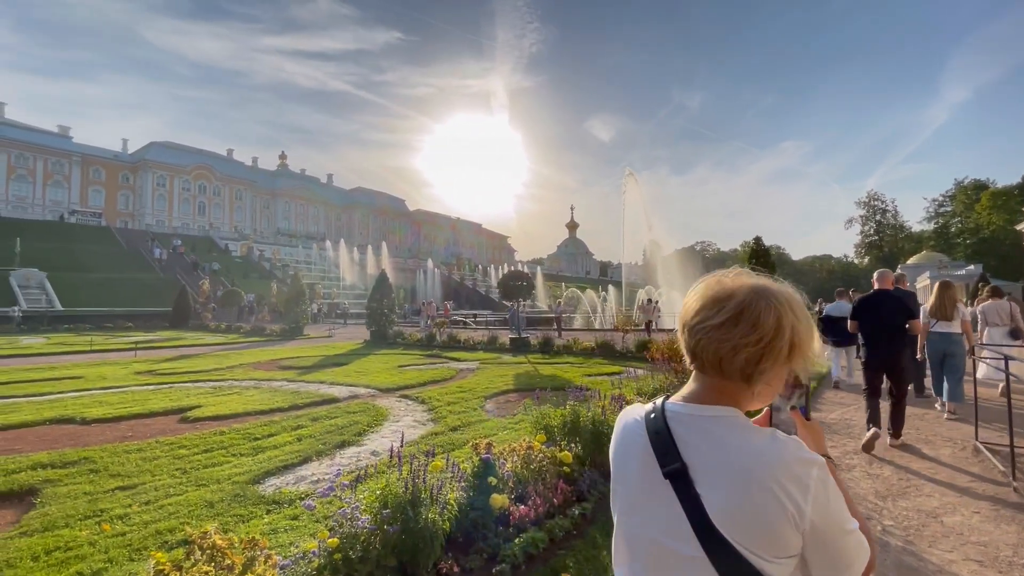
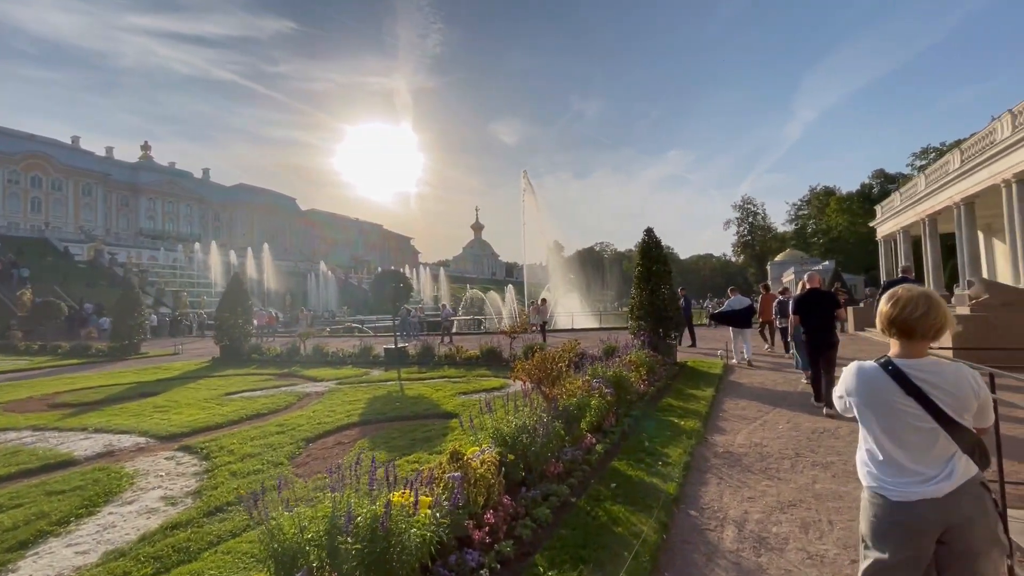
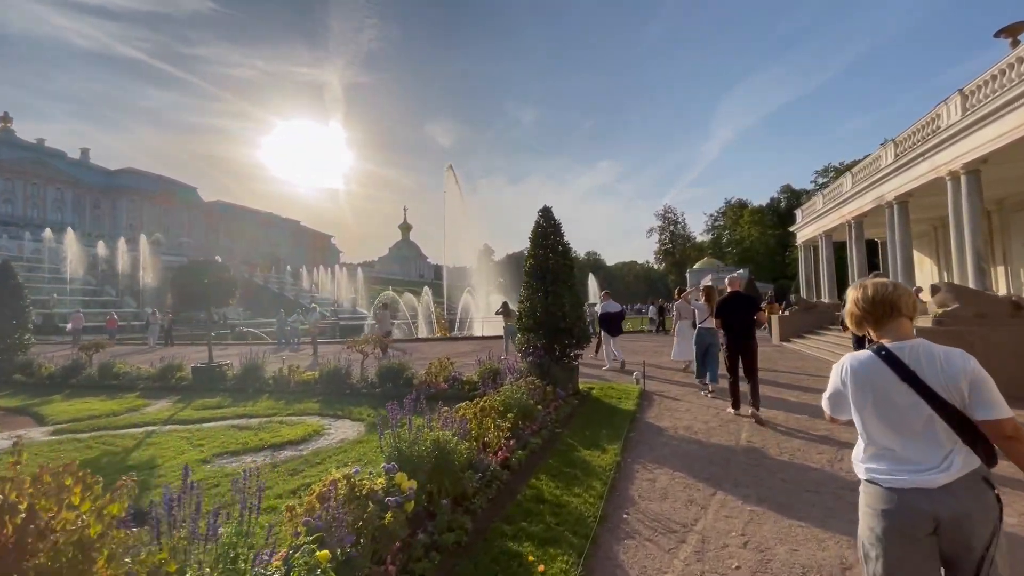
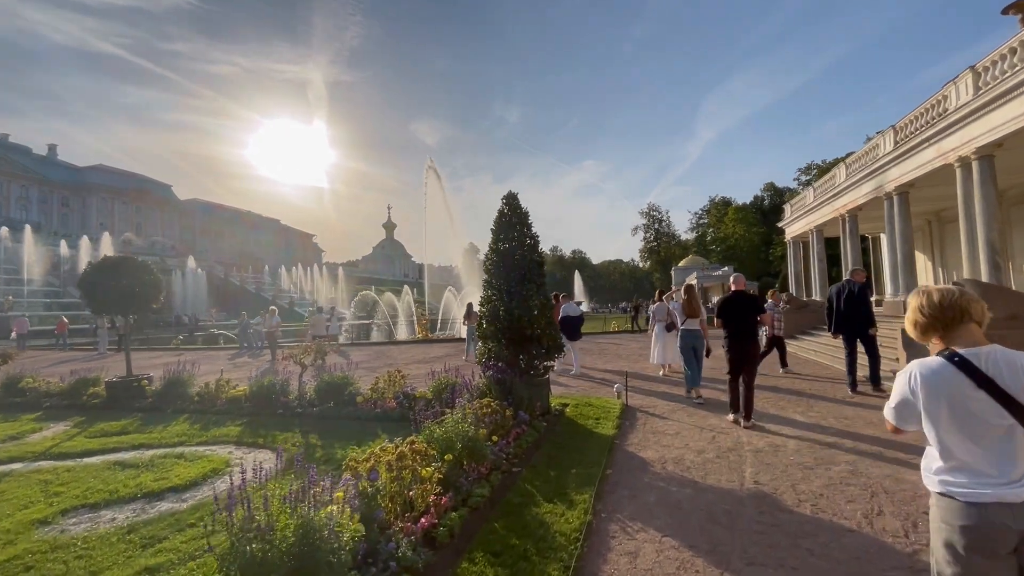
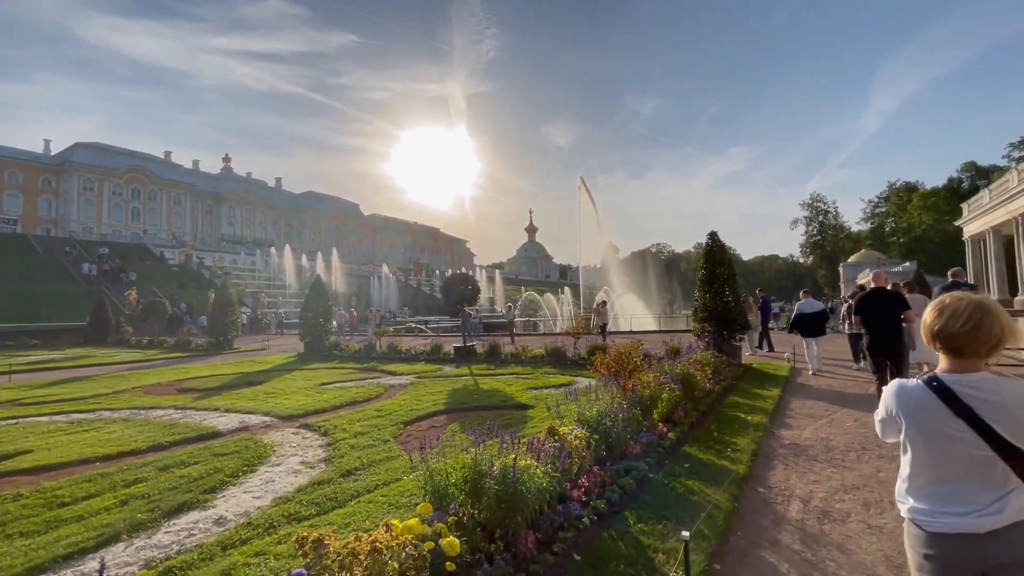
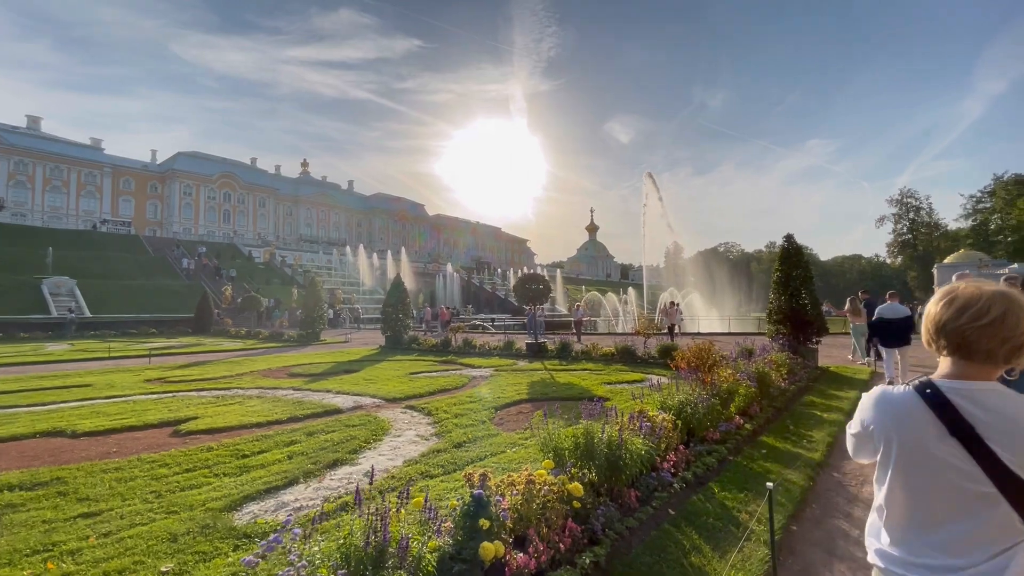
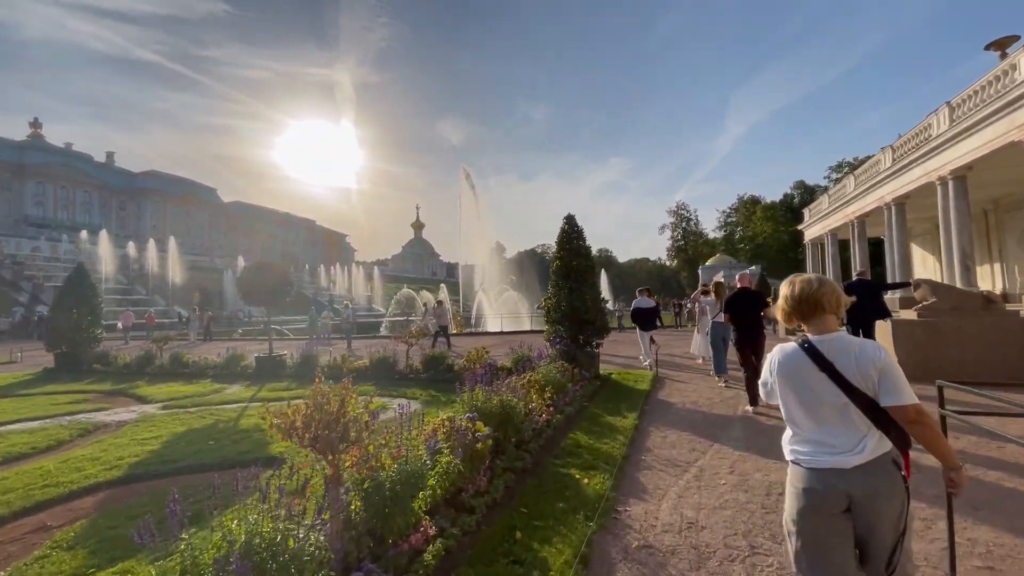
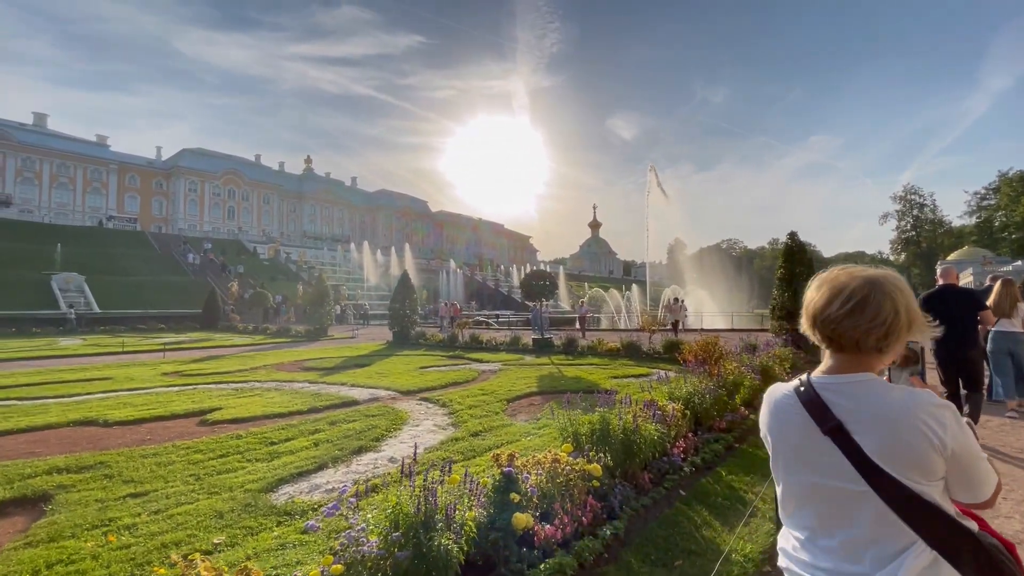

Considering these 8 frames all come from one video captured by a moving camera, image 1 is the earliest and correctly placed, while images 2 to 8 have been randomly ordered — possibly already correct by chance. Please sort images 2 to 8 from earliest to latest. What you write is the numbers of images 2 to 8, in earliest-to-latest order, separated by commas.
8, 6, 5, 2, 7, 3, 4
